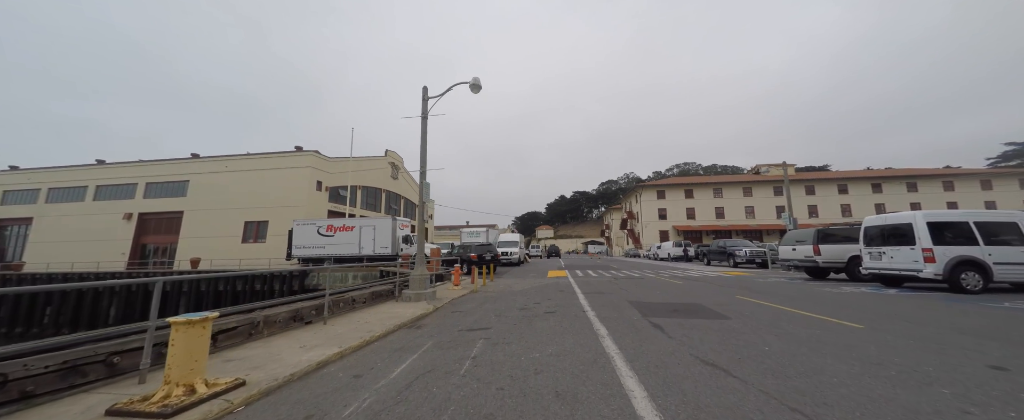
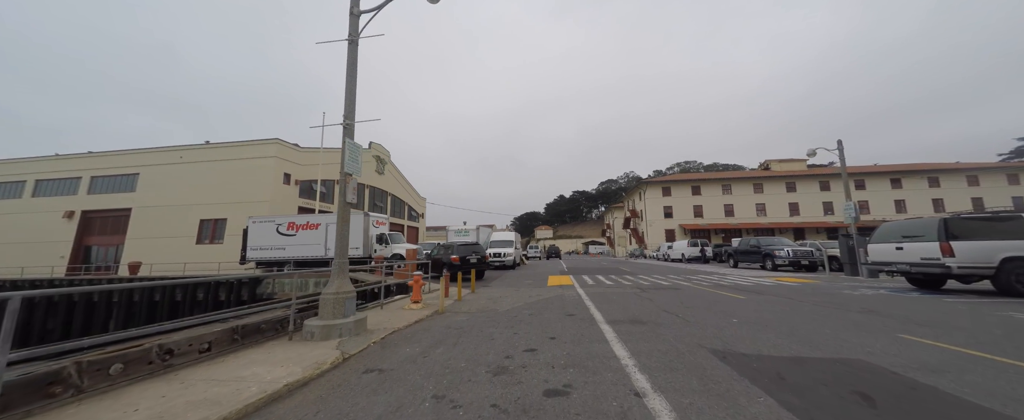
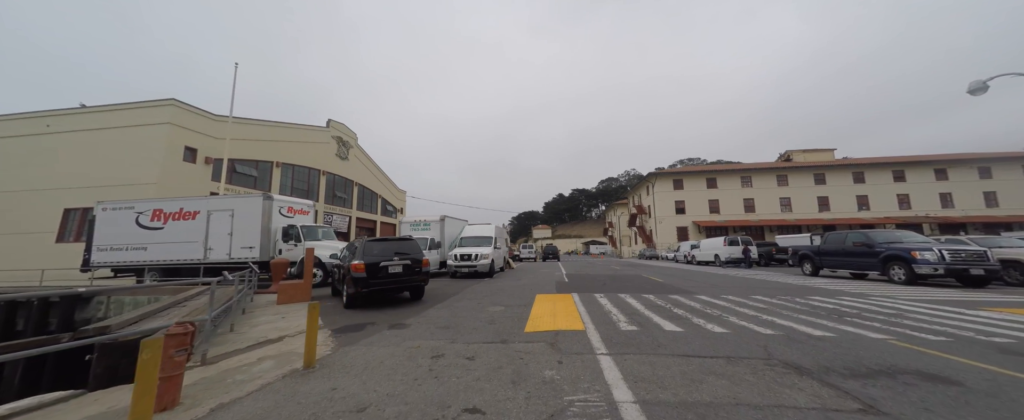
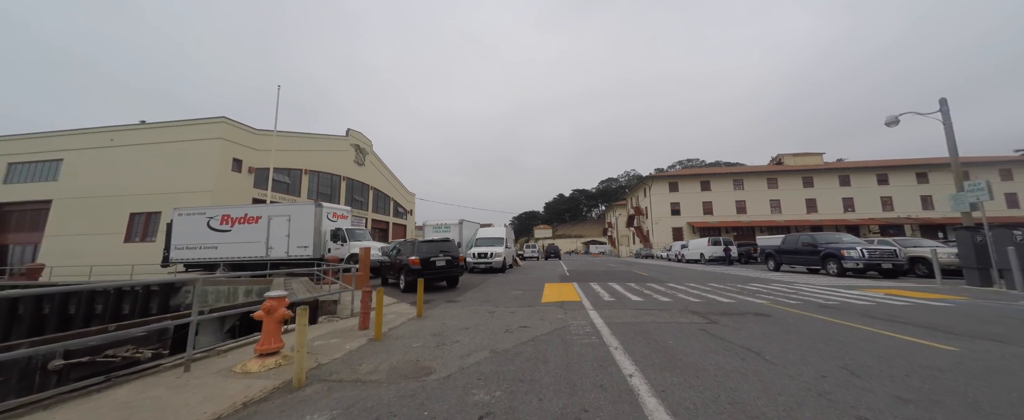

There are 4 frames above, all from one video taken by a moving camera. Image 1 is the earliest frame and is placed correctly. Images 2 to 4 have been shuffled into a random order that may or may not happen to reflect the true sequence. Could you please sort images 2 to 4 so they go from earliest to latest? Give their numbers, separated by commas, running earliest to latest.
2, 4, 3
